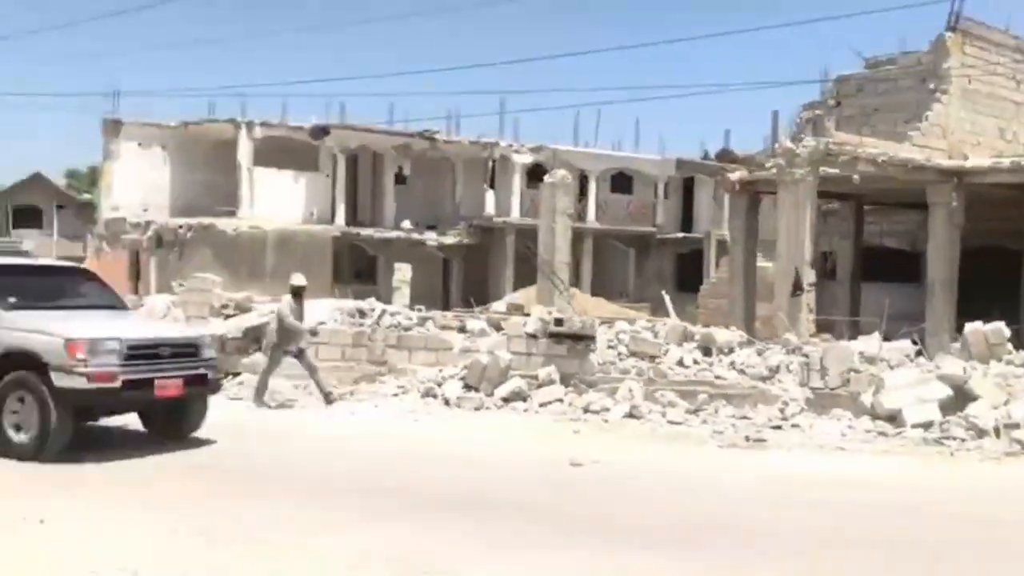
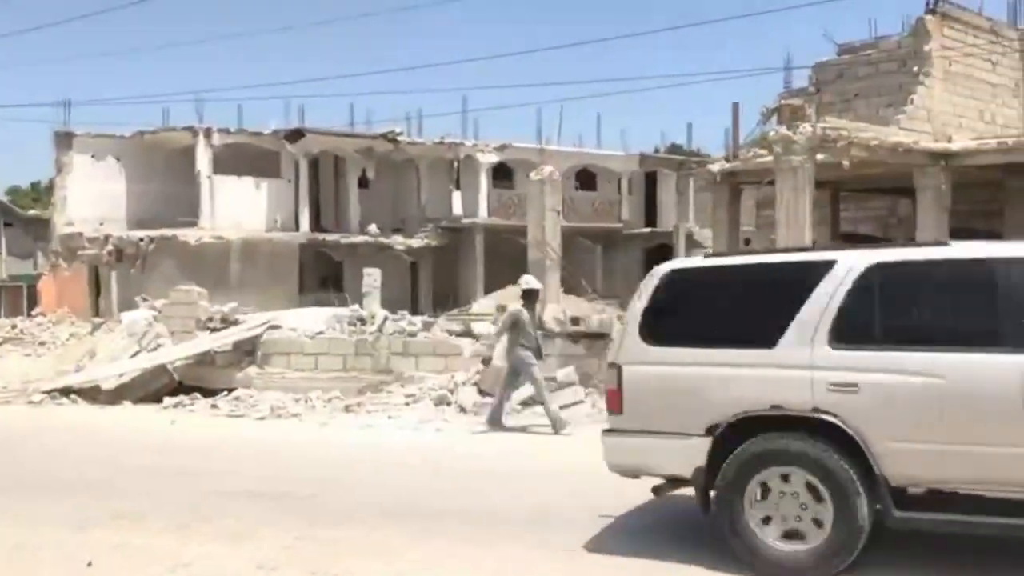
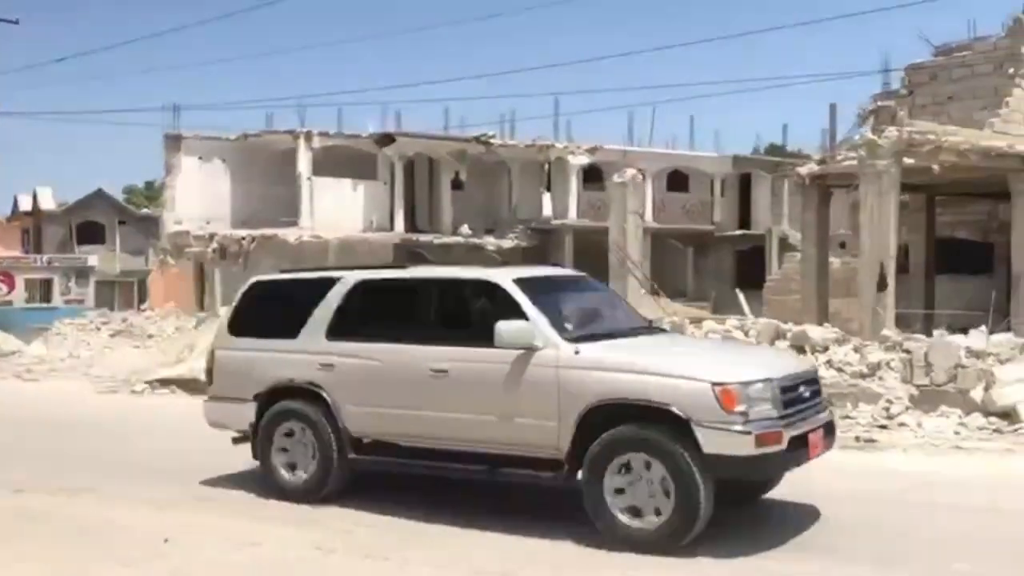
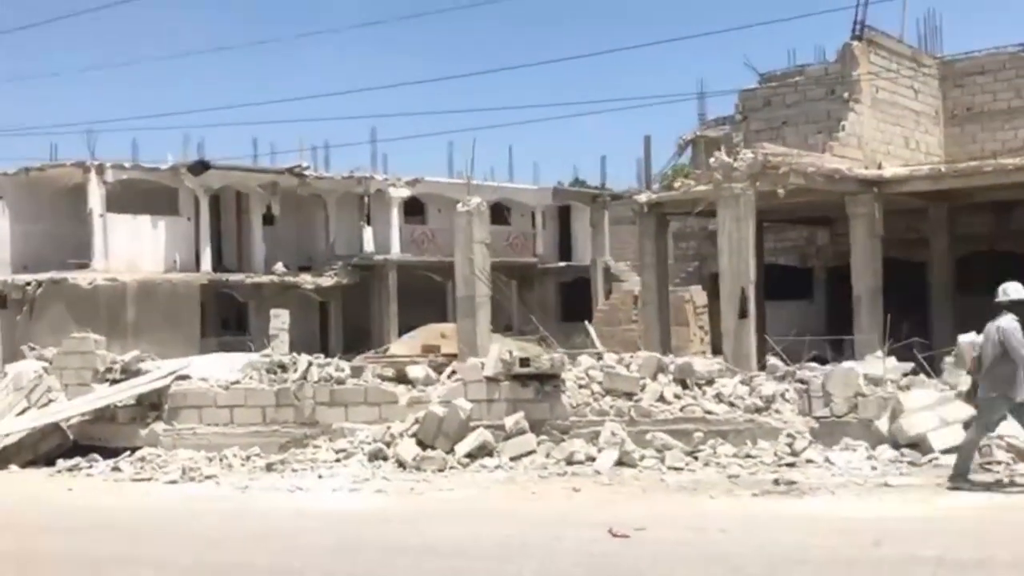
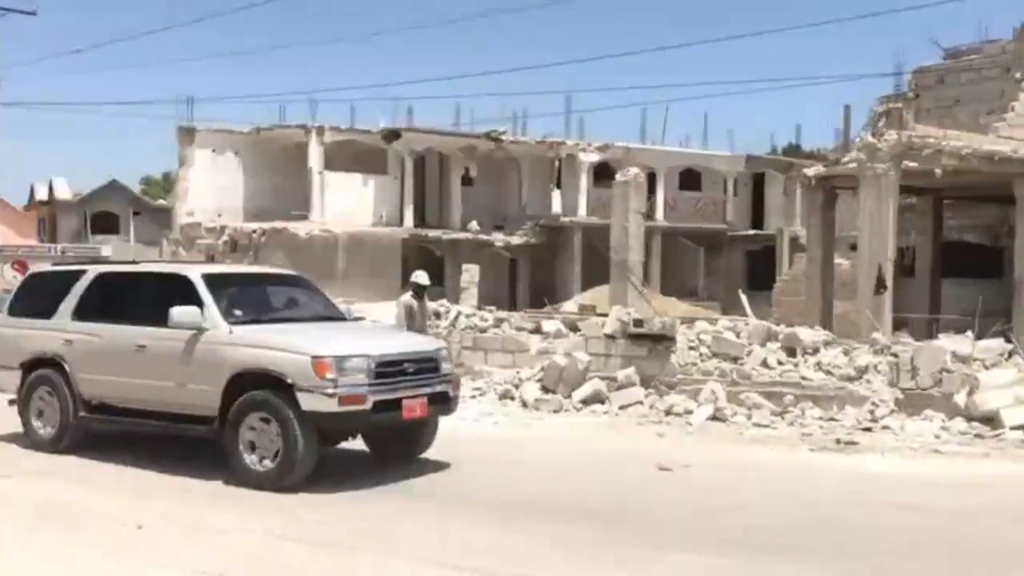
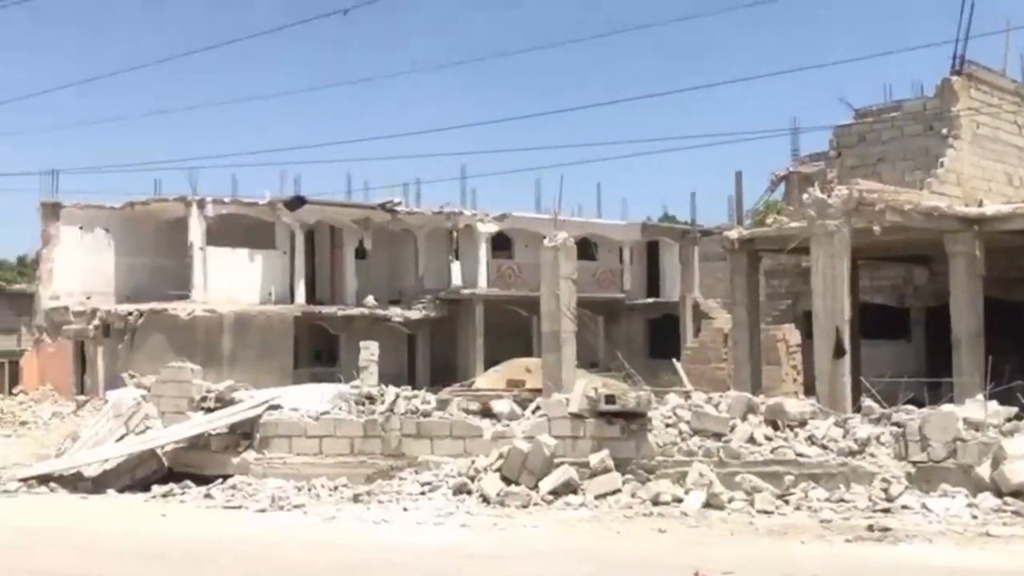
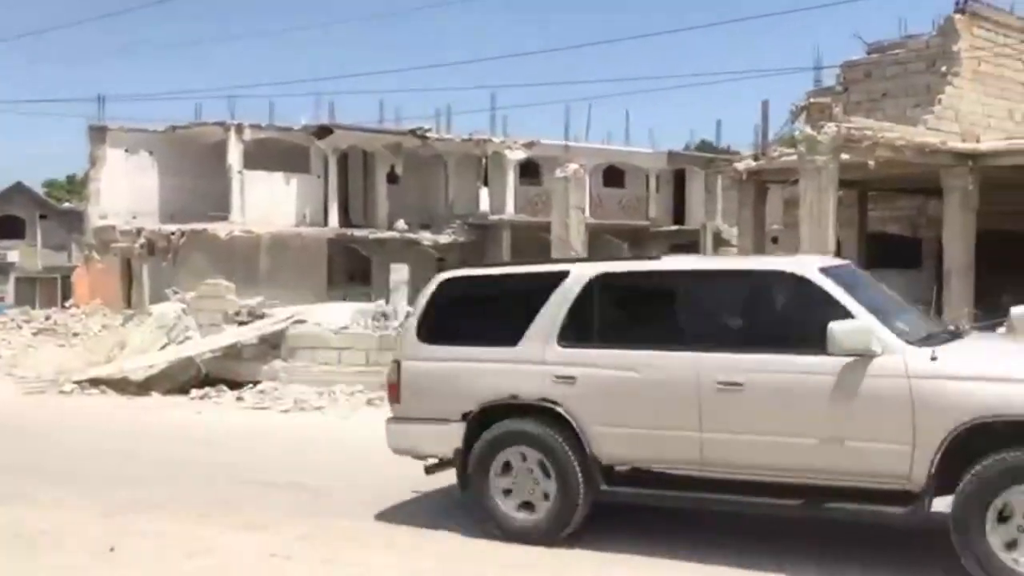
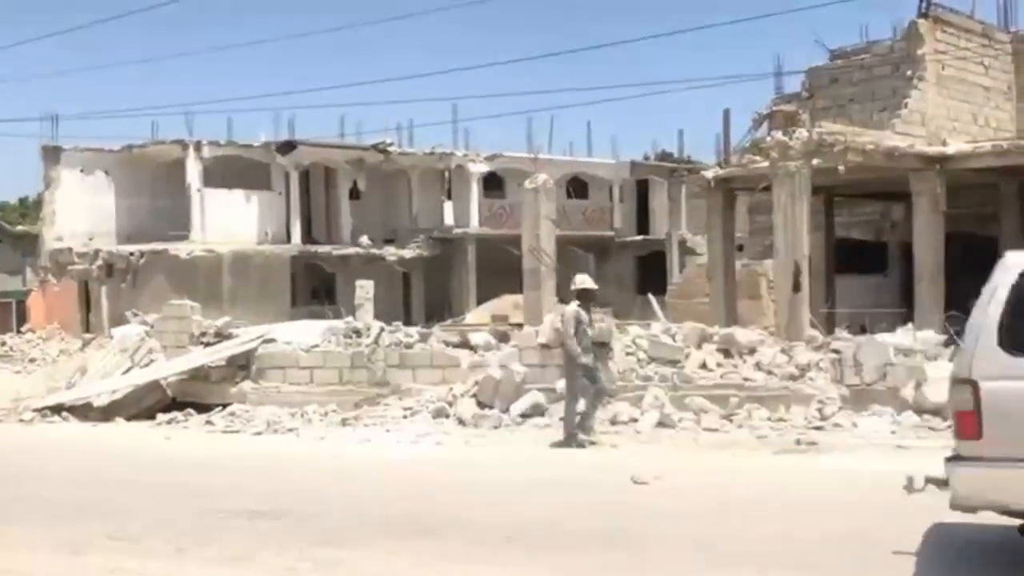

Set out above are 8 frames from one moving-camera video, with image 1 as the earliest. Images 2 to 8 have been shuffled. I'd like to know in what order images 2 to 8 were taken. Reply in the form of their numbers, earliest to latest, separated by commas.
5, 3, 7, 2, 8, 4, 6
